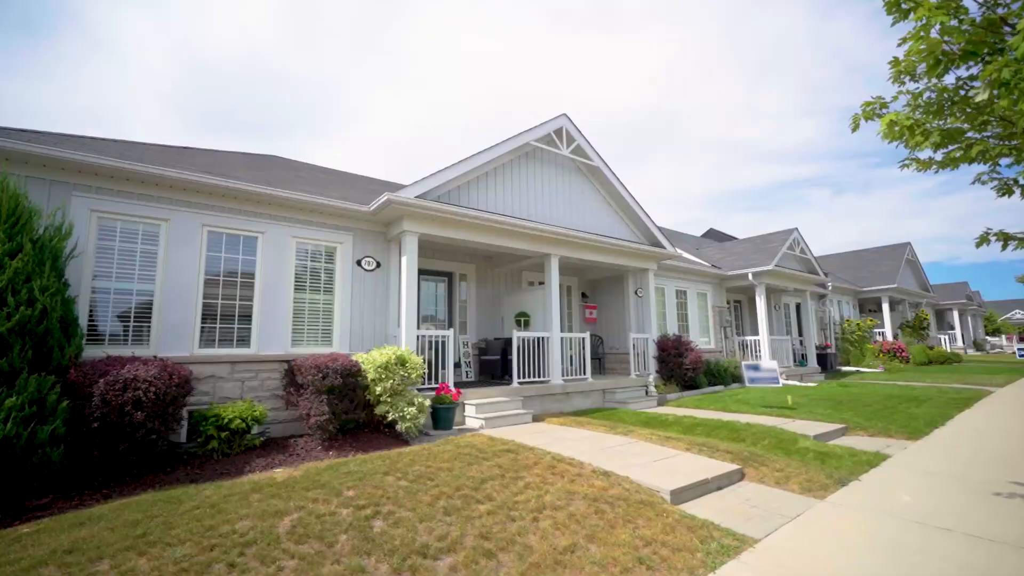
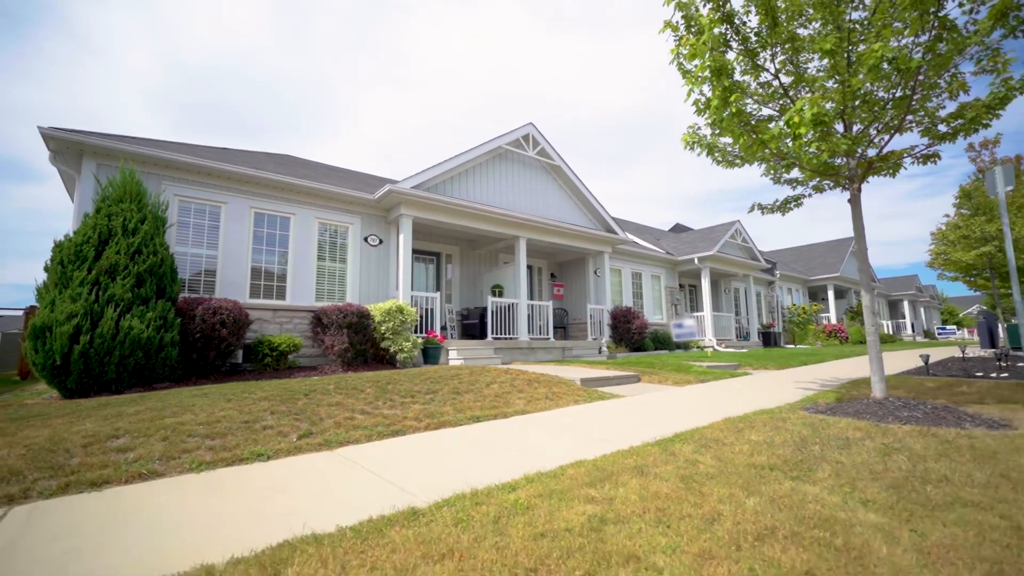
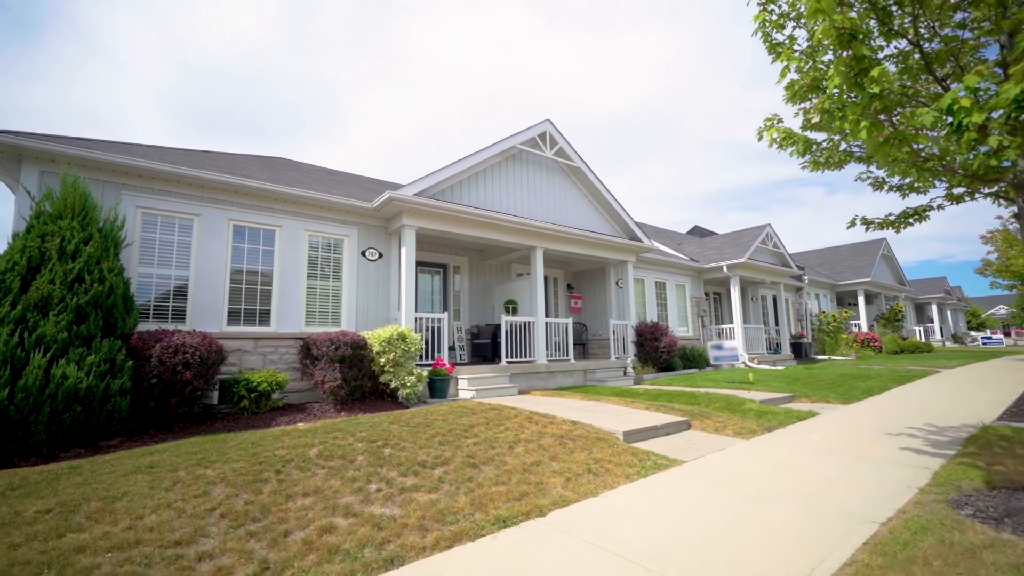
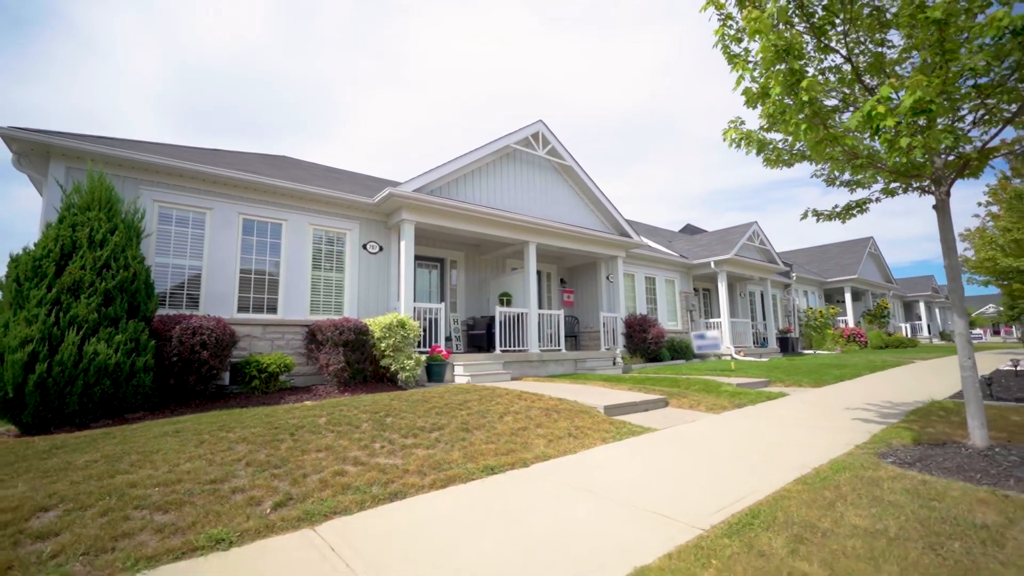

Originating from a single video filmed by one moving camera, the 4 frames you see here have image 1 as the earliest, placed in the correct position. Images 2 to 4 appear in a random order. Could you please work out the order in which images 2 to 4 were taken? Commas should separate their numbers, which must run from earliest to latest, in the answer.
3, 4, 2
